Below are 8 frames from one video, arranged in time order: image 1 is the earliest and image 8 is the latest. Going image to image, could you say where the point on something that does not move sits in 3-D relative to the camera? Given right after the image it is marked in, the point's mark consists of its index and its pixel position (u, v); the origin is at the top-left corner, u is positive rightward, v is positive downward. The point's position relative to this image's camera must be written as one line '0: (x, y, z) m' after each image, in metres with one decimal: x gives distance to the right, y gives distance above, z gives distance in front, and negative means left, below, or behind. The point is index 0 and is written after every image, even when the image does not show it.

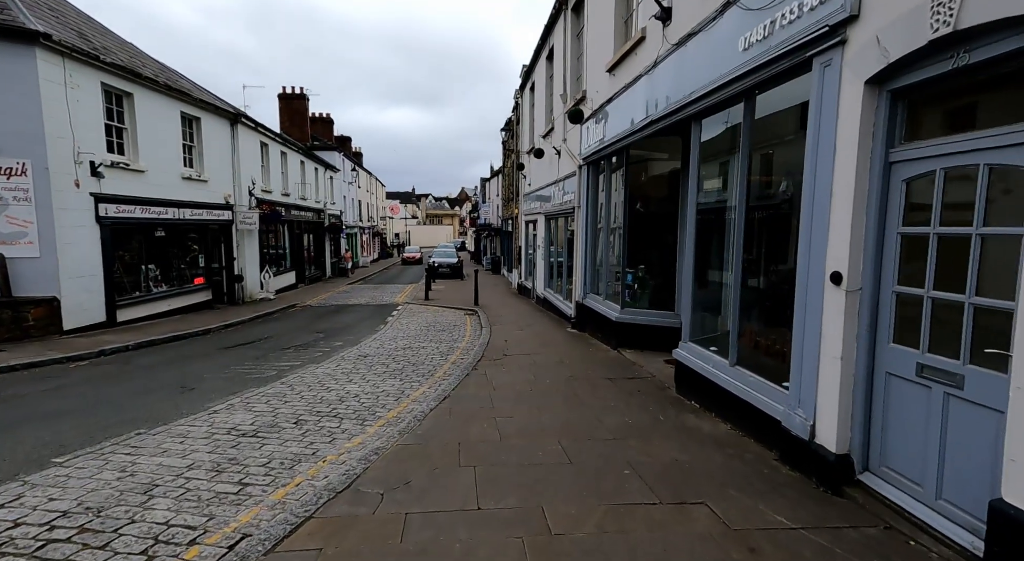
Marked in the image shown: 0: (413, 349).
0: (-1.8, -1.3, +9.7) m
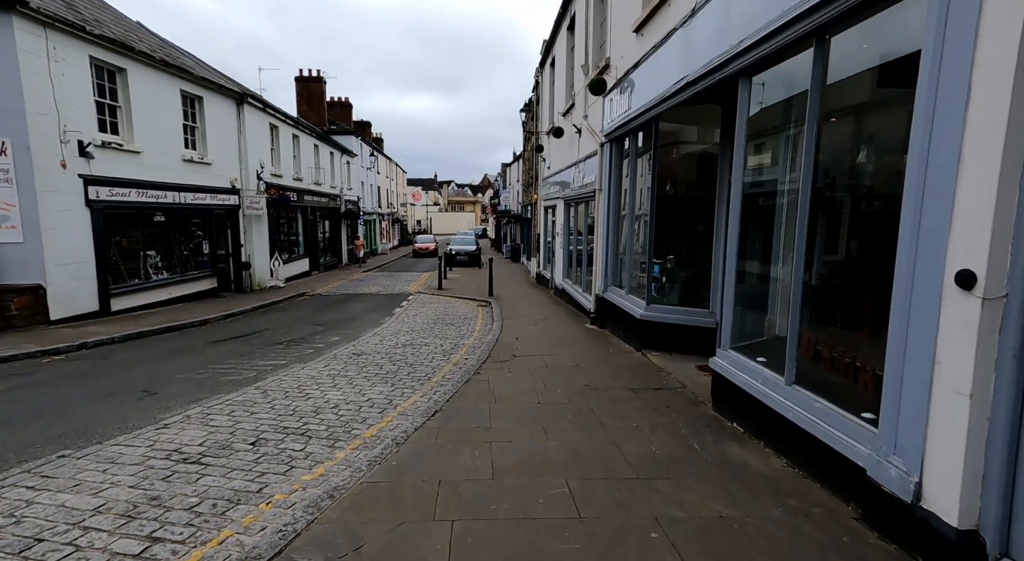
0: (-1.6, -1.1, +8.8) m
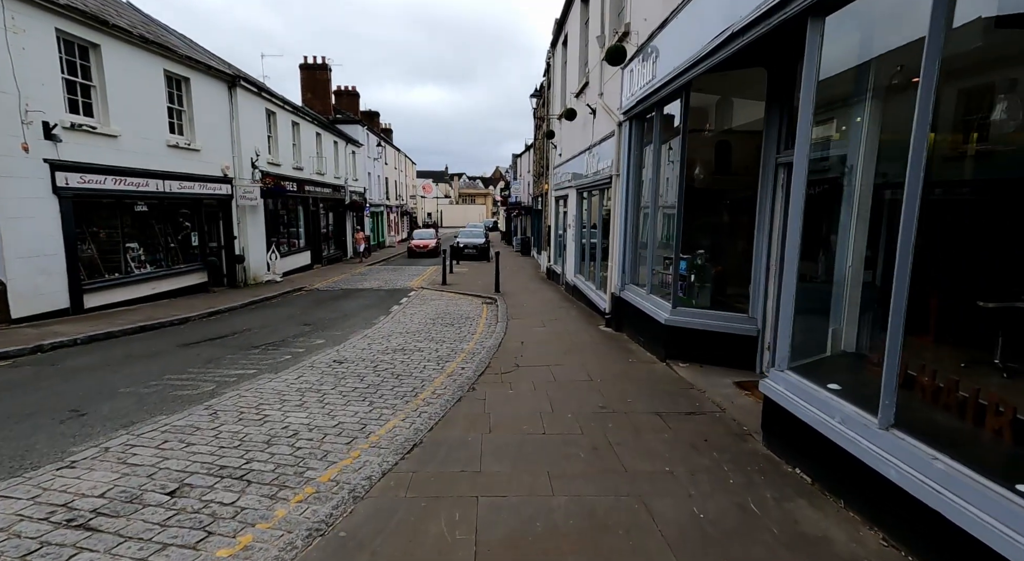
0: (-1.5, -1.1, +7.8) m
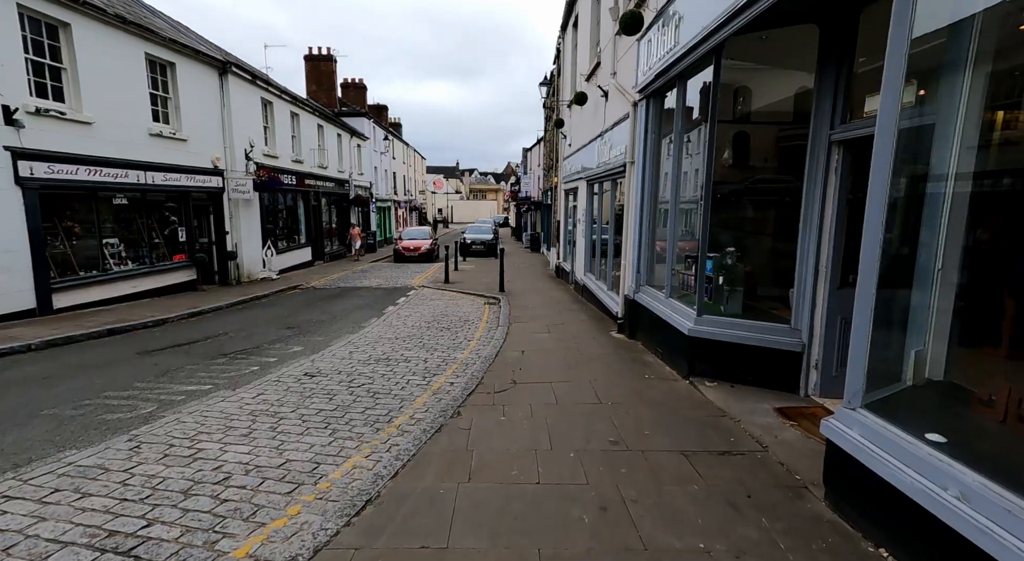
0: (-1.5, -1.1, +6.9) m
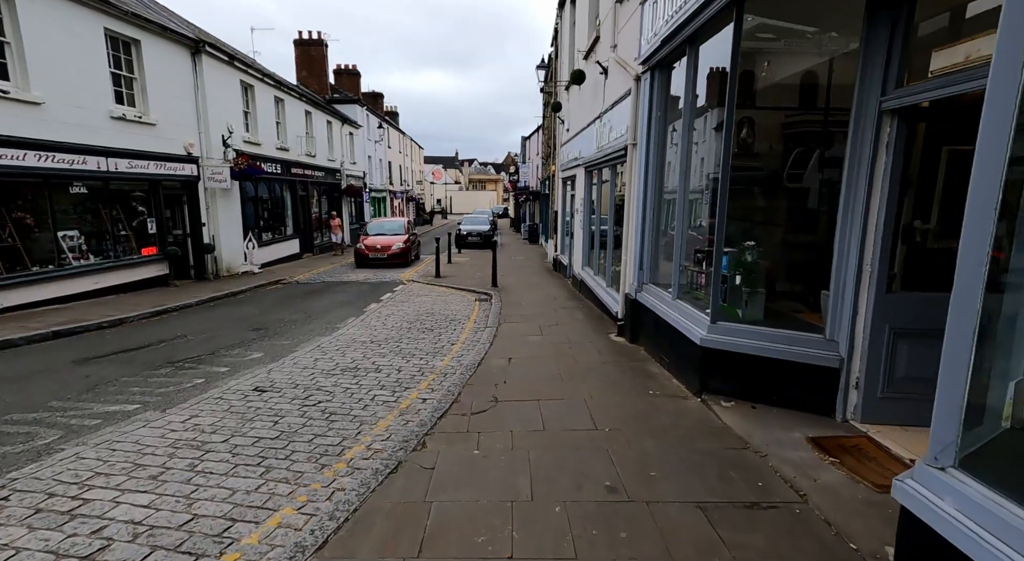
0: (-1.7, -1.1, +6.0) m
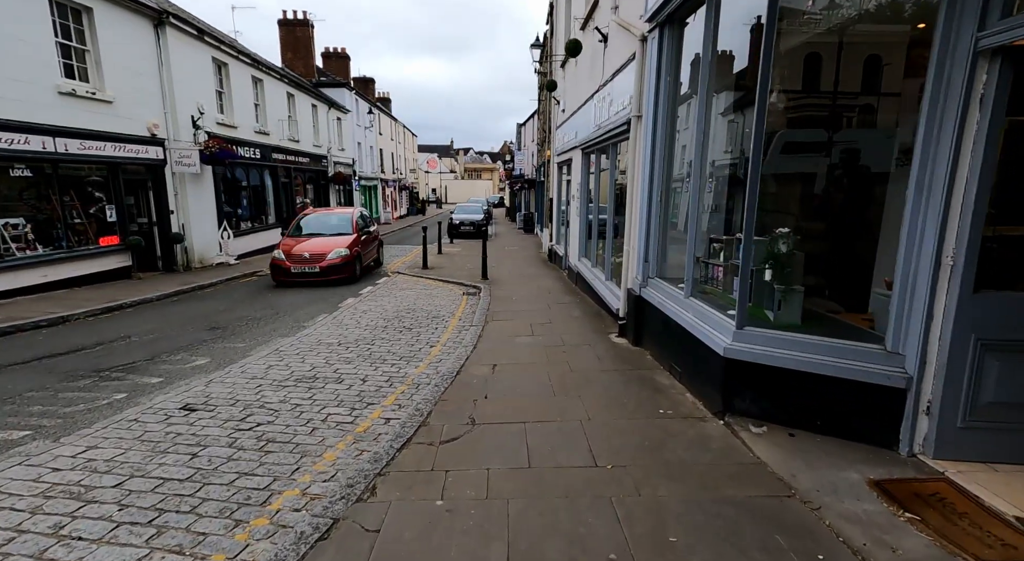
0: (-1.9, -1.0, +5.1) m
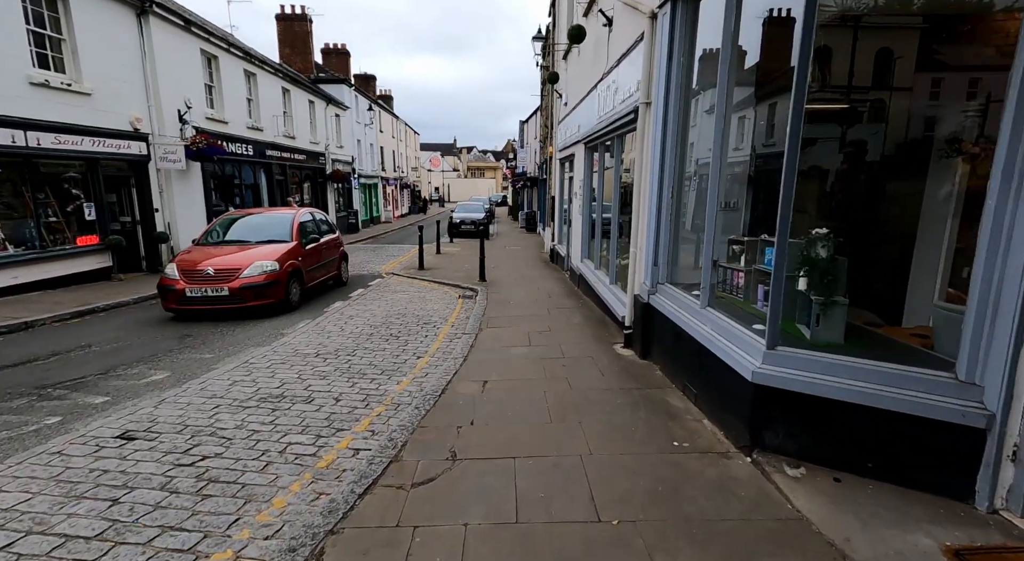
0: (-1.9, -1.1, +4.4) m
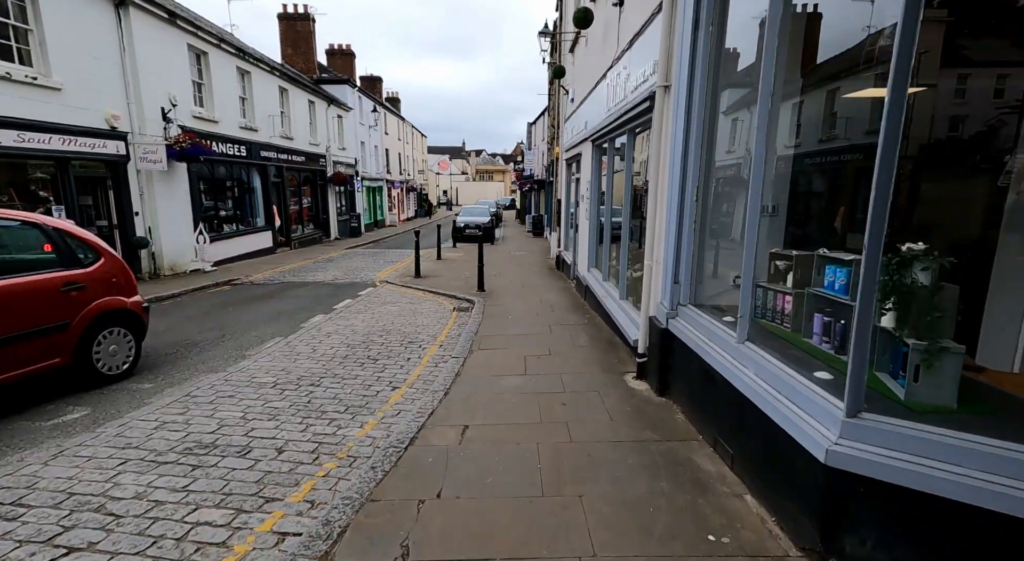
0: (-2.0, -1.2, +3.5) m
